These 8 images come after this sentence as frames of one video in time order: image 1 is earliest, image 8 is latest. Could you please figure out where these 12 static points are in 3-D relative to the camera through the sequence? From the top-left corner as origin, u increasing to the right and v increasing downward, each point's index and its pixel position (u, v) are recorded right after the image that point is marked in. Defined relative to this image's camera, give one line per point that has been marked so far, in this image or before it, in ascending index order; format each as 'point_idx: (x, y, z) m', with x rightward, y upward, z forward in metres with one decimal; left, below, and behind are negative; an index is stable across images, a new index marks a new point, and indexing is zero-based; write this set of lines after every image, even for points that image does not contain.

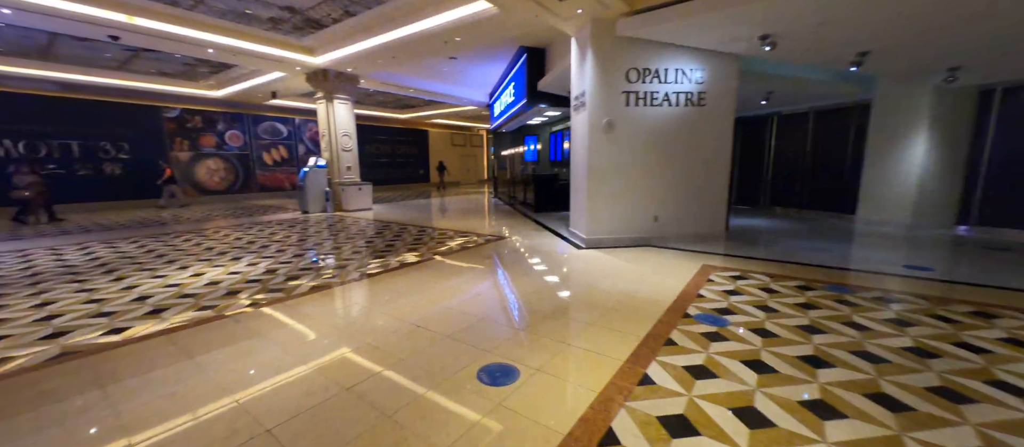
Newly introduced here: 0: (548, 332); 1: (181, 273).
0: (+0.3, -0.8, +2.6) m
1: (-4.2, -0.6, +4.6) m
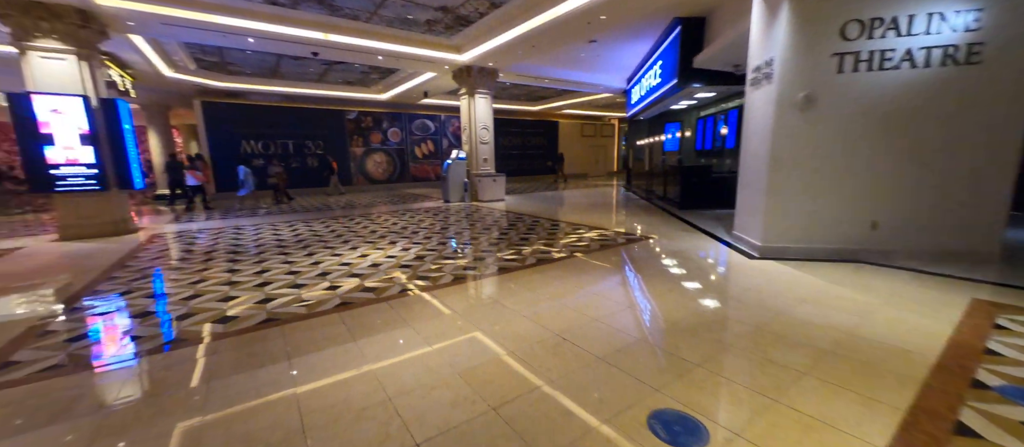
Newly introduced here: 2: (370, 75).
0: (+1.2, -0.8, +2.0) m
1: (-2.3, -0.4, +5.3) m
2: (-4.3, +4.5, +11.0) m
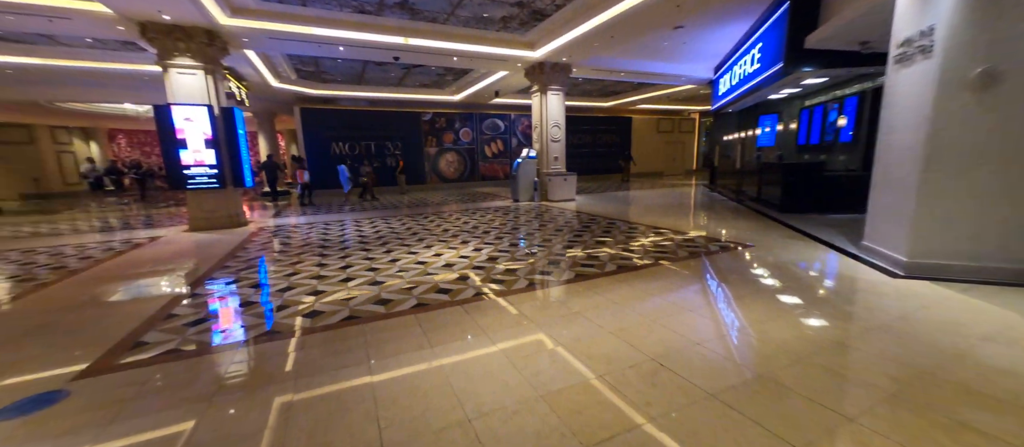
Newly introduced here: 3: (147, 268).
0: (+1.7, -0.9, +1.5) m
1: (-1.2, -0.4, +5.3) m
2: (-2.1, +4.6, +11.4) m
3: (-4.9, -0.6, +4.8) m
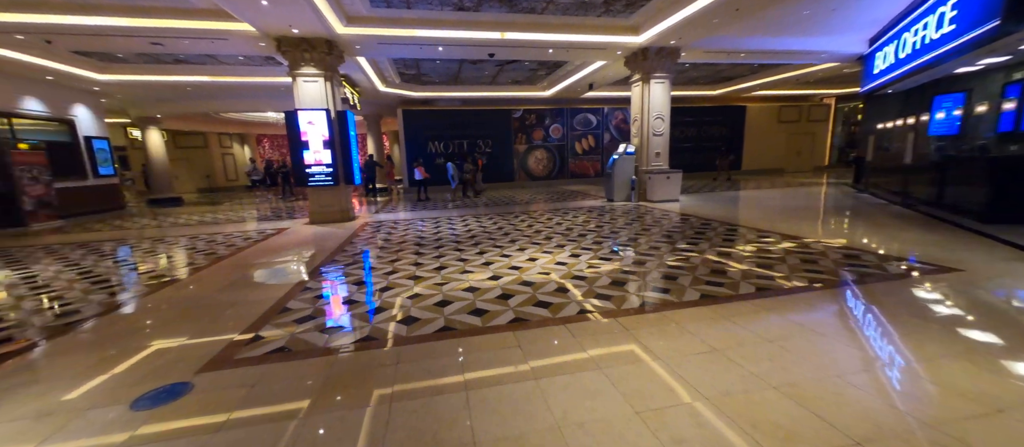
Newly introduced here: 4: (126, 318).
0: (+2.1, -1.0, +0.7) m
1: (+0.1, -0.4, +5.1) m
2: (+0.8, +4.6, +11.1) m
3: (-3.6, -0.5, +5.4) m
4: (-3.4, -0.8, +3.1) m
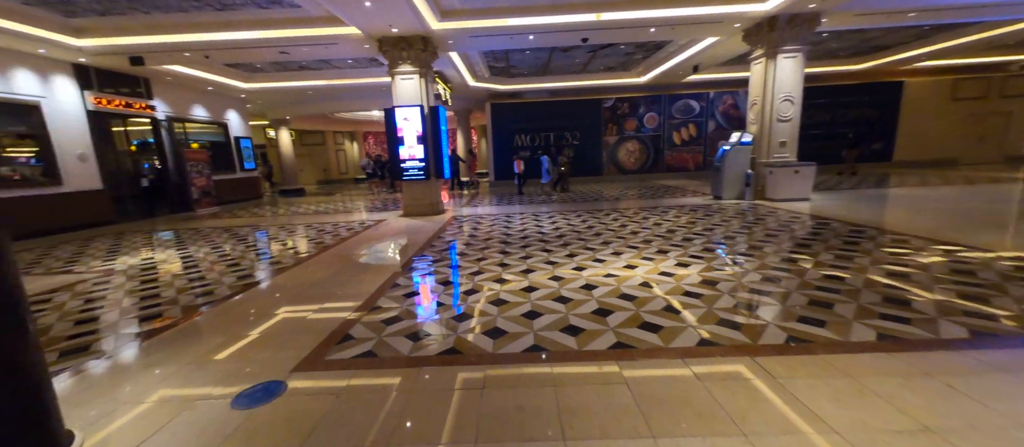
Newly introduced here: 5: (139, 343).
0: (+2.2, -1.1, -0.2) m
1: (+1.3, -0.4, +4.5) m
2: (+3.4, +4.7, +10.1) m
3: (-2.2, -0.4, +5.7) m
4: (-2.5, -0.8, +3.4) m
5: (-2.8, -0.9, +2.7) m
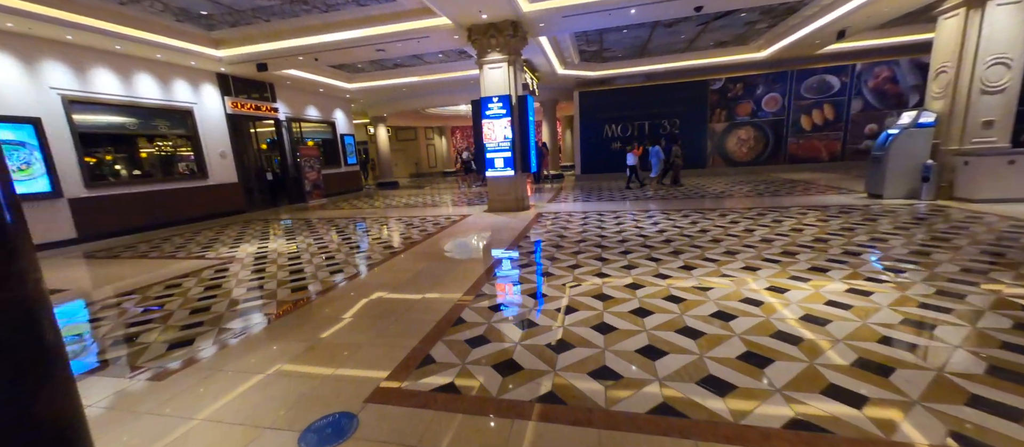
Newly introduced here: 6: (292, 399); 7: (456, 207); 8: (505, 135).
0: (+2.2, -1.3, -1.1) m
1: (+2.3, -0.5, +3.6) m
2: (+5.7, +4.7, +8.5) m
3: (-0.9, -0.3, +5.5) m
4: (-1.7, -0.7, +3.4) m
5: (-2.1, -0.9, +2.7) m
6: (-1.2, -0.9, +2.0) m
7: (-1.4, +0.4, +9.2) m
8: (-0.1, +1.7, +7.1) m
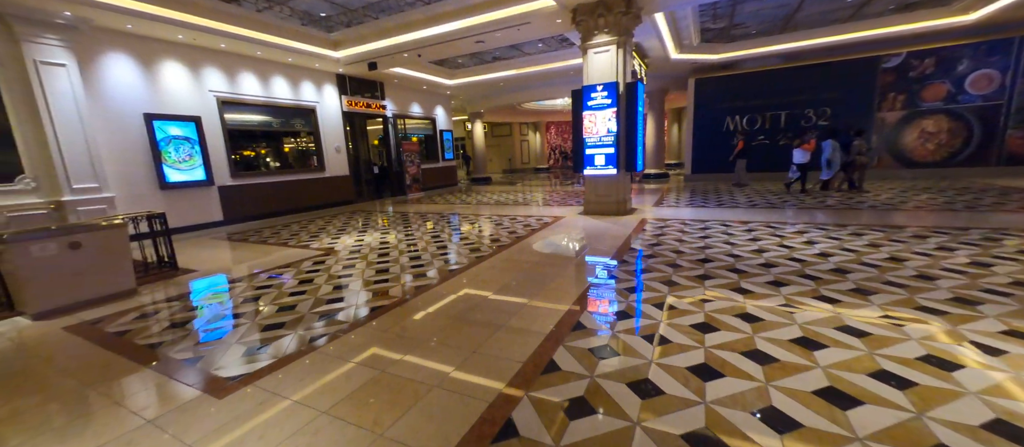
0: (+1.7, -1.5, -2.3) m
1: (+3.1, -0.7, +2.3) m
2: (+7.9, +4.2, +6.1) m
3: (+0.5, -0.4, +4.9) m
4: (-0.9, -0.7, +3.0) m
5: (-1.4, -0.9, +2.4) m
6: (-0.7, -1.0, +1.5) m
7: (+0.8, +0.4, +8.6) m
8: (+1.7, +1.6, +6.2) m
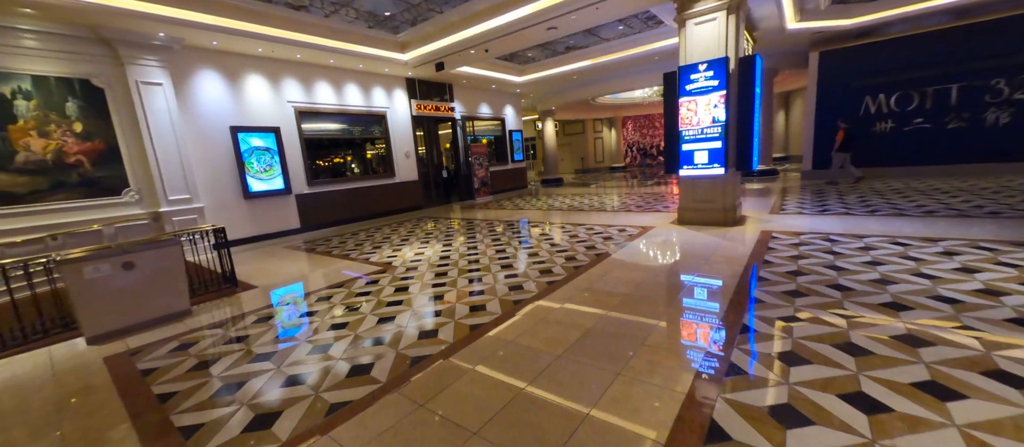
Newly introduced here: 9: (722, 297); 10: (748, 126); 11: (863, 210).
0: (+1.2, -1.7, -3.4) m
1: (+3.4, -0.9, +0.8) m
2: (+8.8, +4.0, +3.7) m
3: (+1.3, -0.5, +3.9) m
4: (-0.3, -0.9, +2.3) m
5: (-1.0, -1.0, +1.8) m
6: (-0.5, -1.1, +0.8) m
7: (+2.4, +0.2, +7.5) m
8: (+2.8, +1.4, +5.0) m
9: (+1.8, -0.6, +3.1) m
10: (+3.2, +1.4, +5.0) m
11: (+5.3, +0.2, +5.5) m
